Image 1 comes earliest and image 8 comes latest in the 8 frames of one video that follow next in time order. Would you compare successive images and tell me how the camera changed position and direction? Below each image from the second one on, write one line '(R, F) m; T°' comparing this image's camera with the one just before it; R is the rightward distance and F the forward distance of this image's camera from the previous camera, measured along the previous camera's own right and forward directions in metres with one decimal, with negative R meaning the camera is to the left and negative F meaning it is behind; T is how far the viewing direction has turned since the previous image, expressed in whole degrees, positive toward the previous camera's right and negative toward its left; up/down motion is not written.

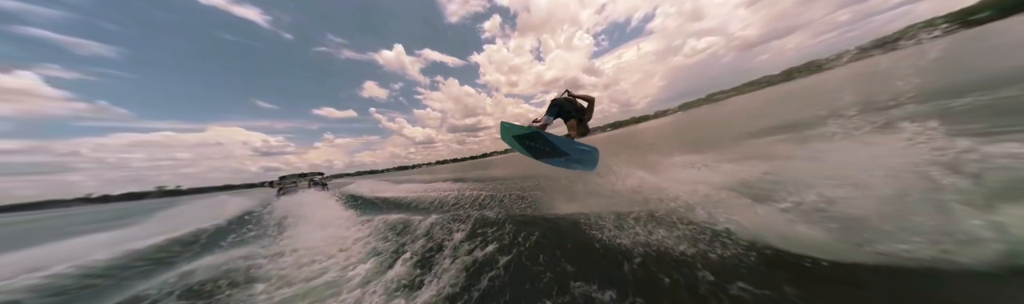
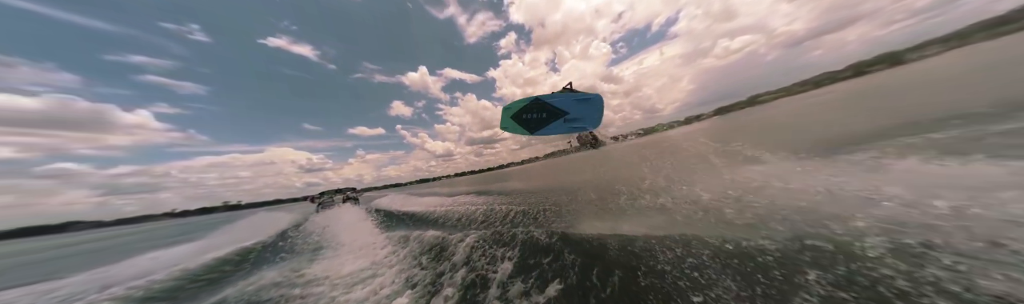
(-0.8, +0.1) m; -5°
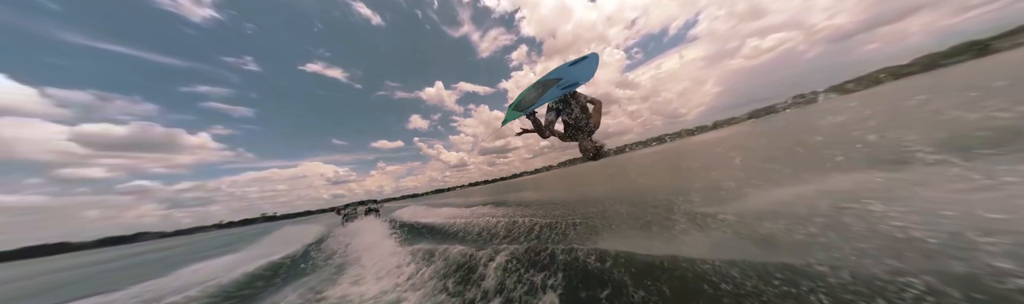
(-0.5, +0.1) m; -4°
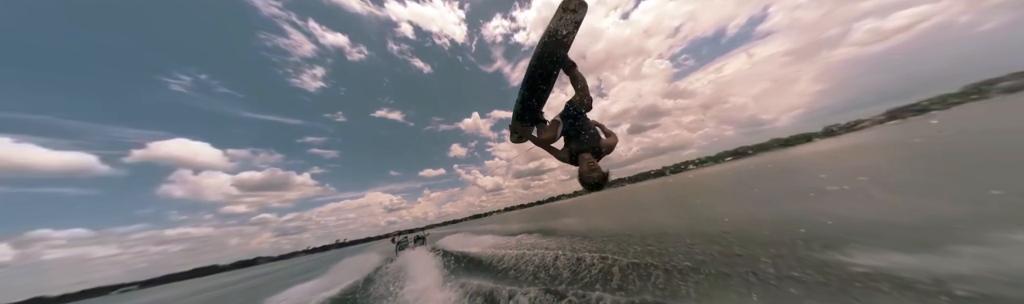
(-1.3, +0.2) m; -9°
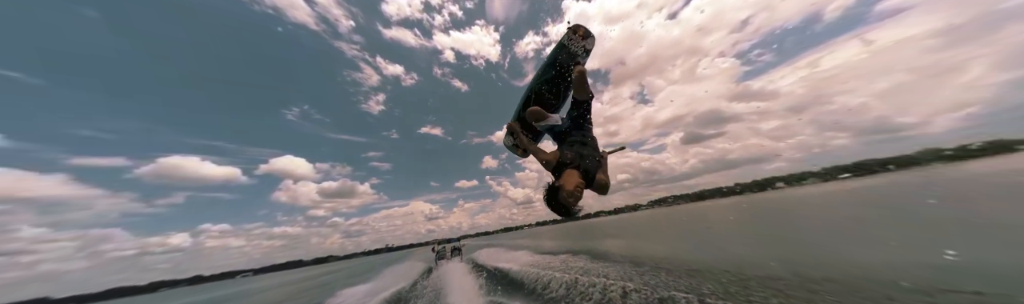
(-1.1, +0.1) m; -9°
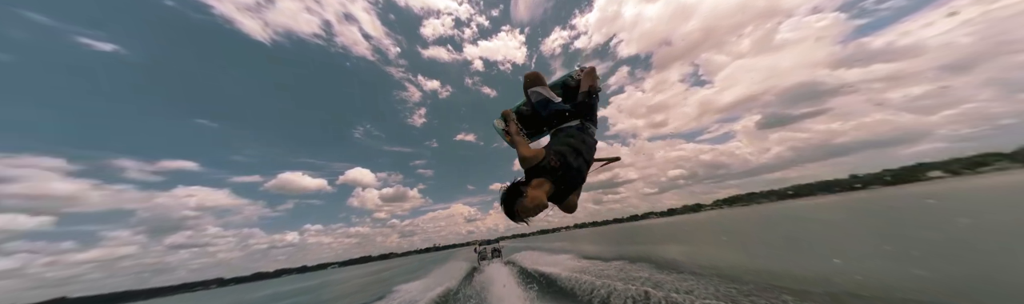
(-1.0, 0.0) m; -9°
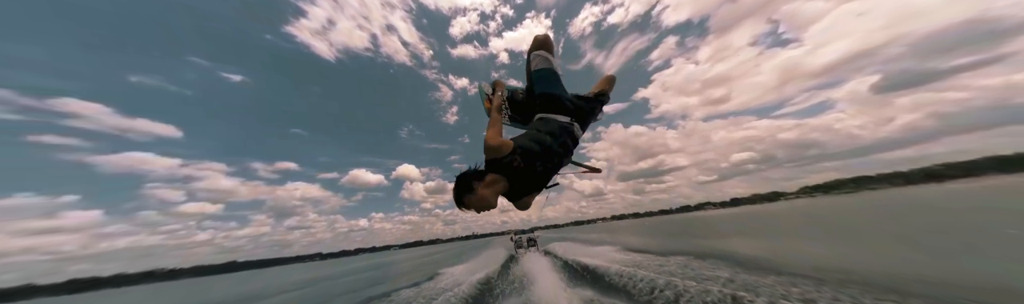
(-1.0, -0.1) m; -8°
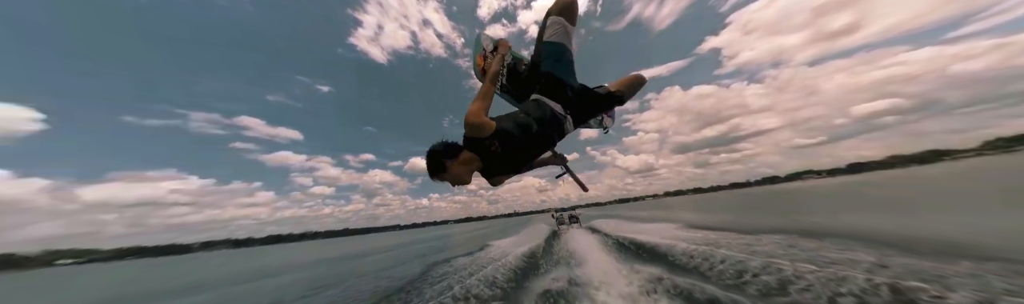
(-1.2, -0.3) m; -10°
